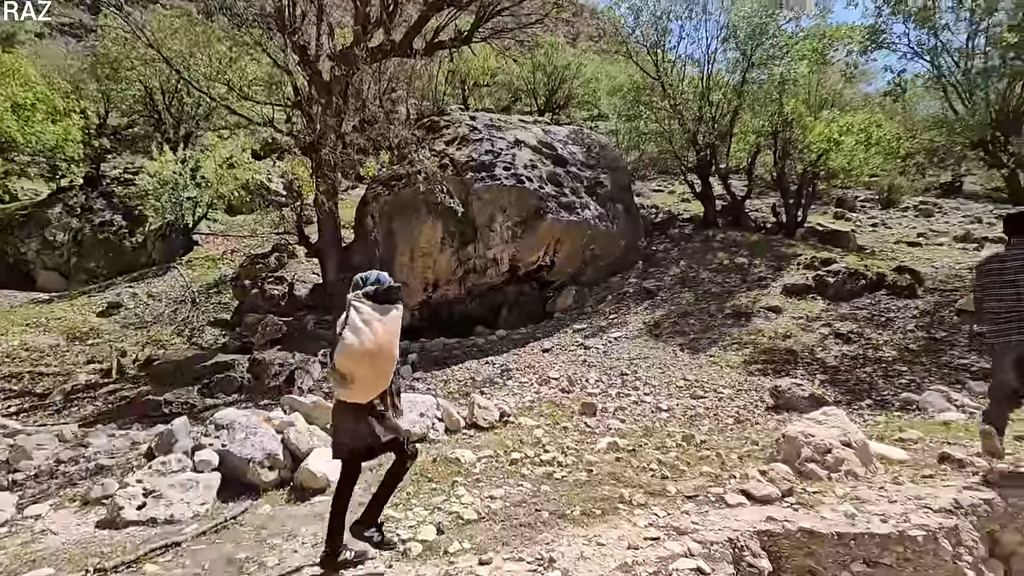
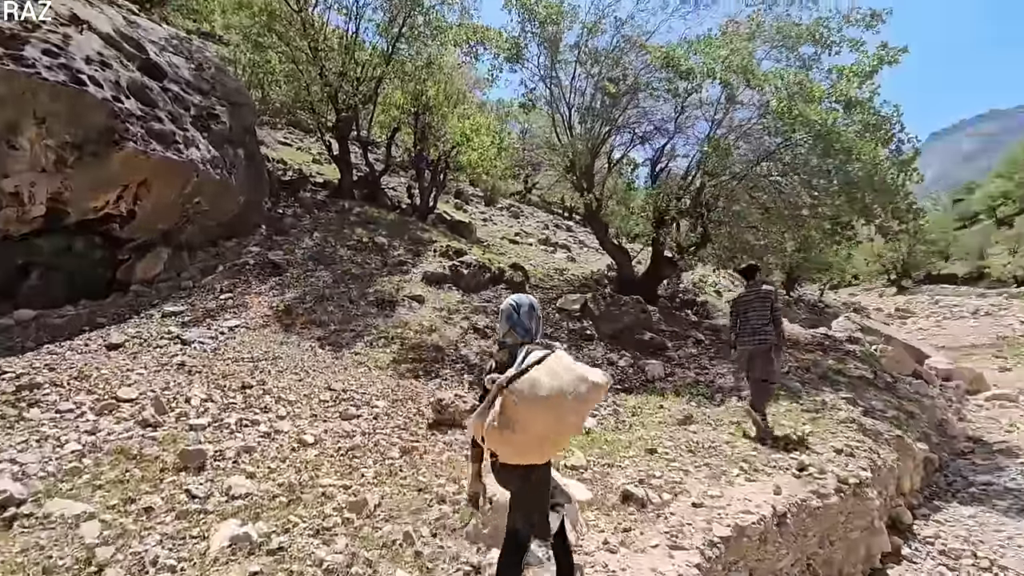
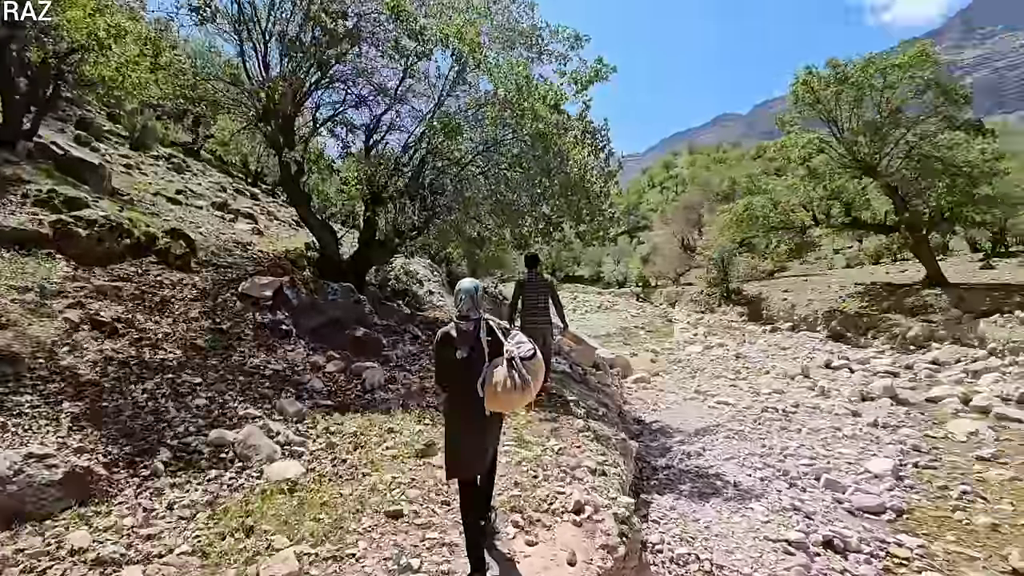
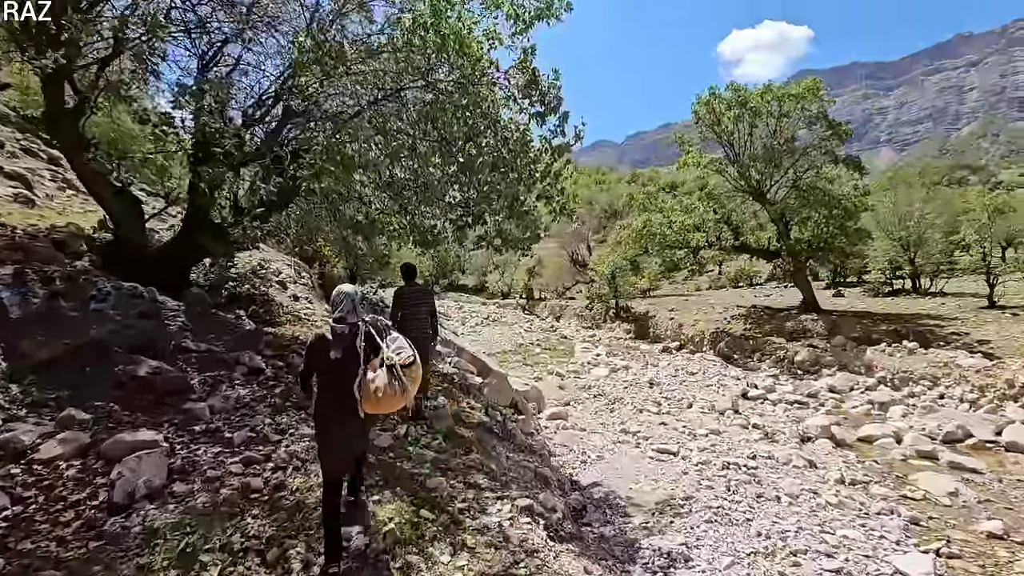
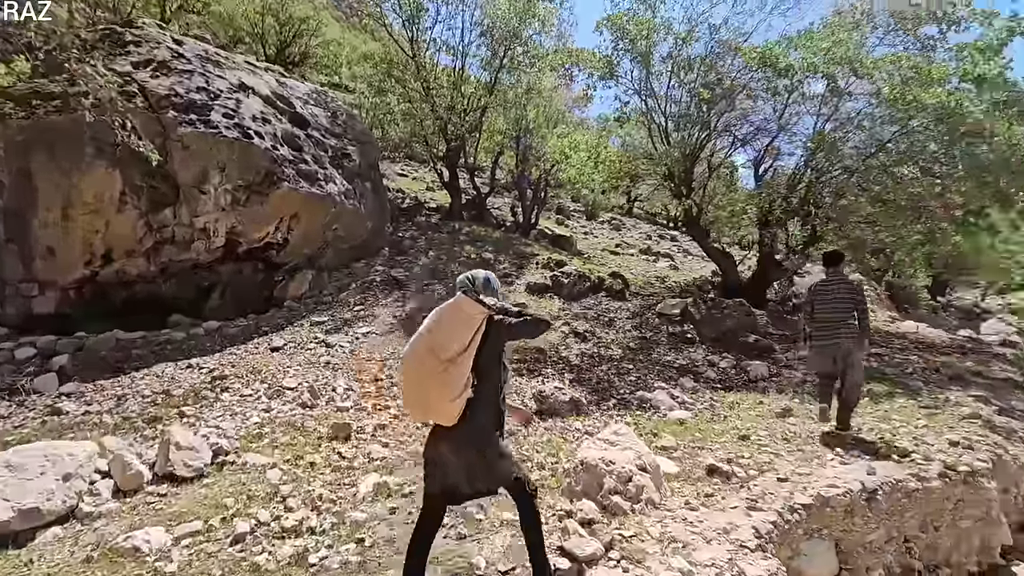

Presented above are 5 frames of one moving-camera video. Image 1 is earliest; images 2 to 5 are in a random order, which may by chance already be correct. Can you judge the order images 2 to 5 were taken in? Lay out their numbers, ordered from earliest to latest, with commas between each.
5, 2, 3, 4
